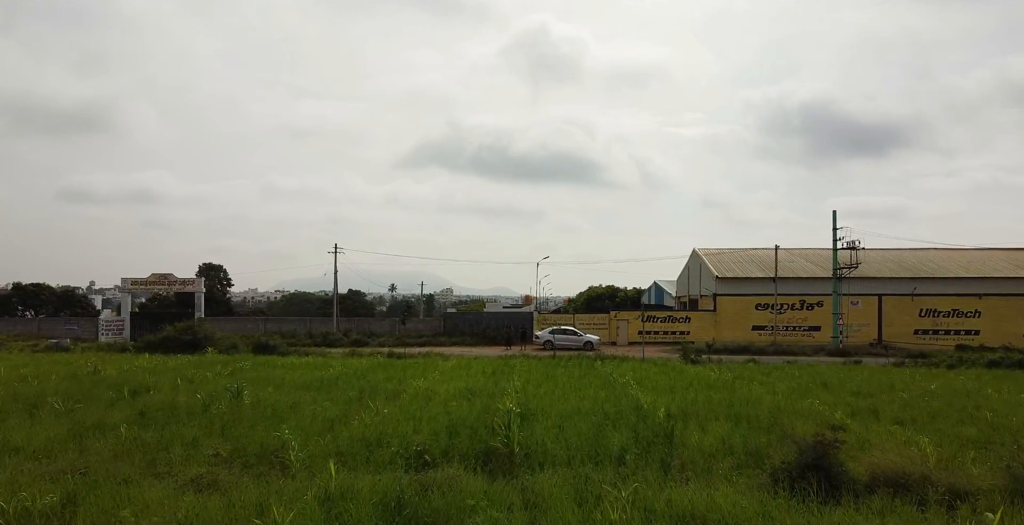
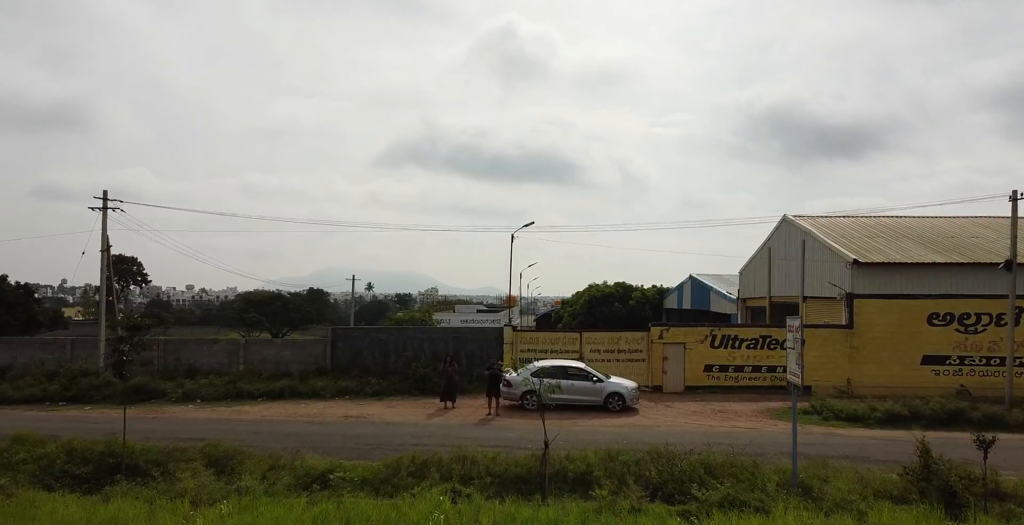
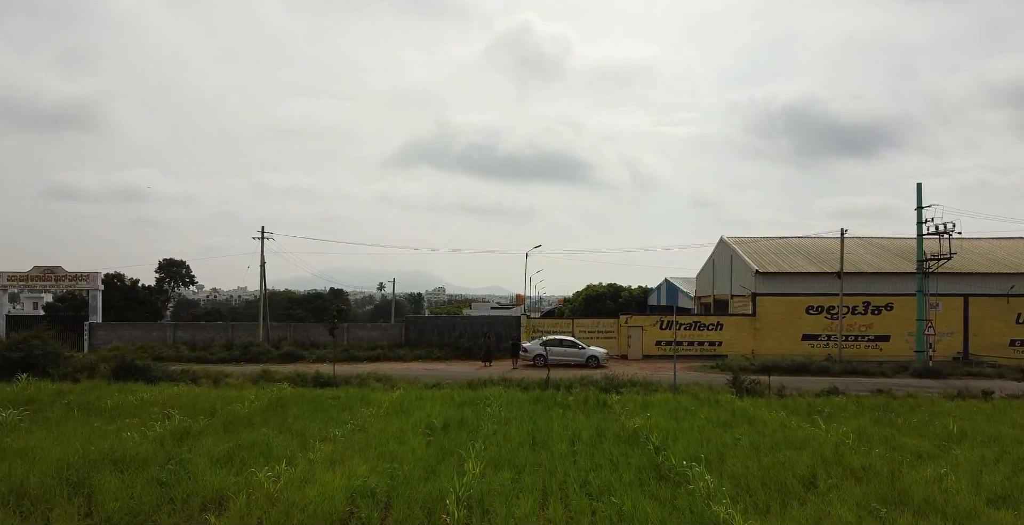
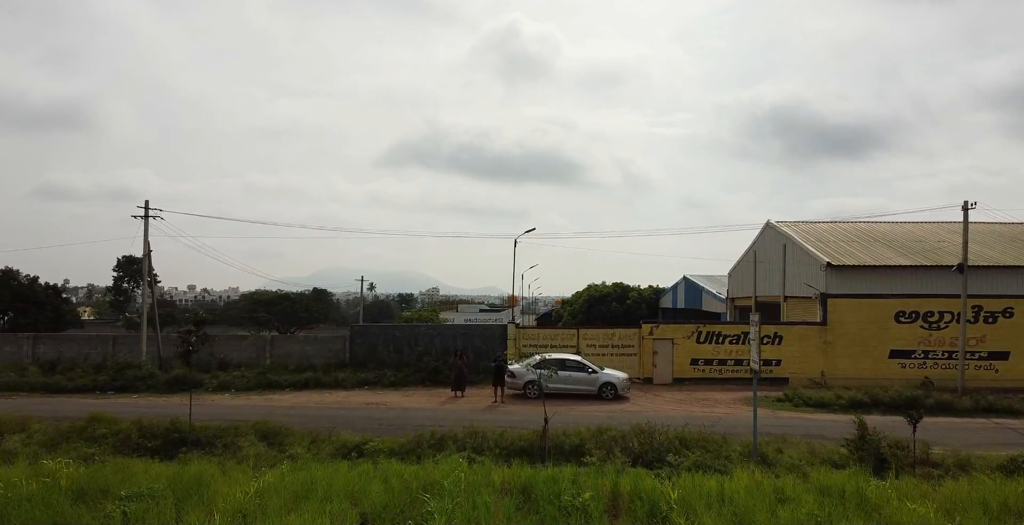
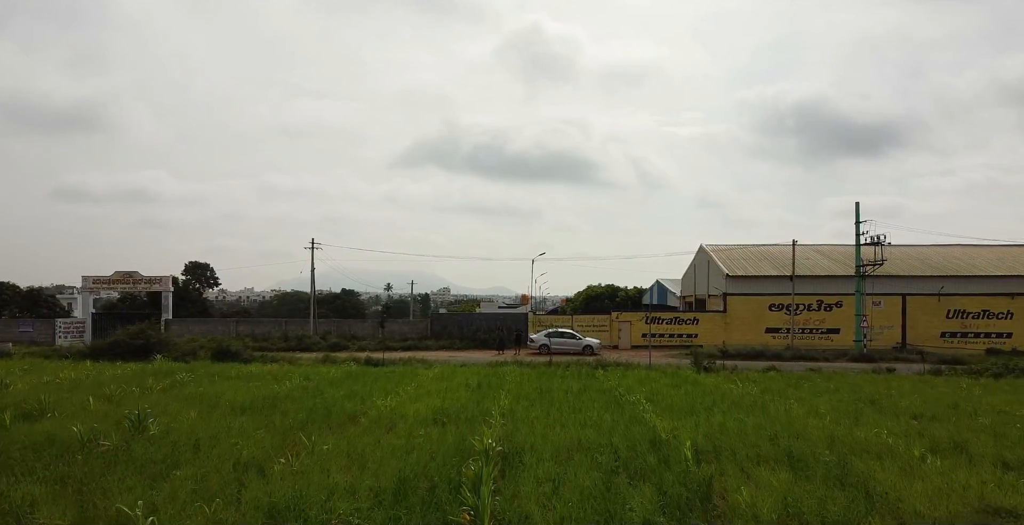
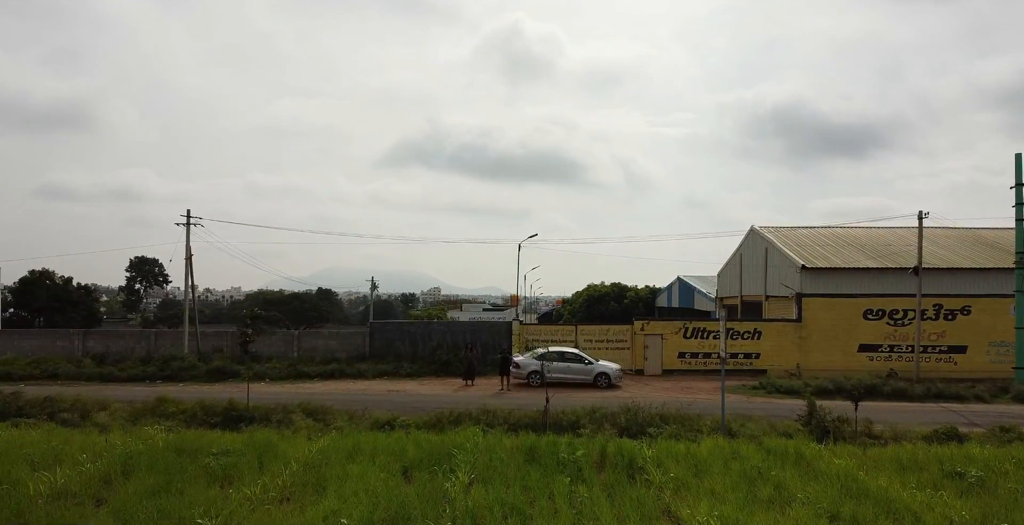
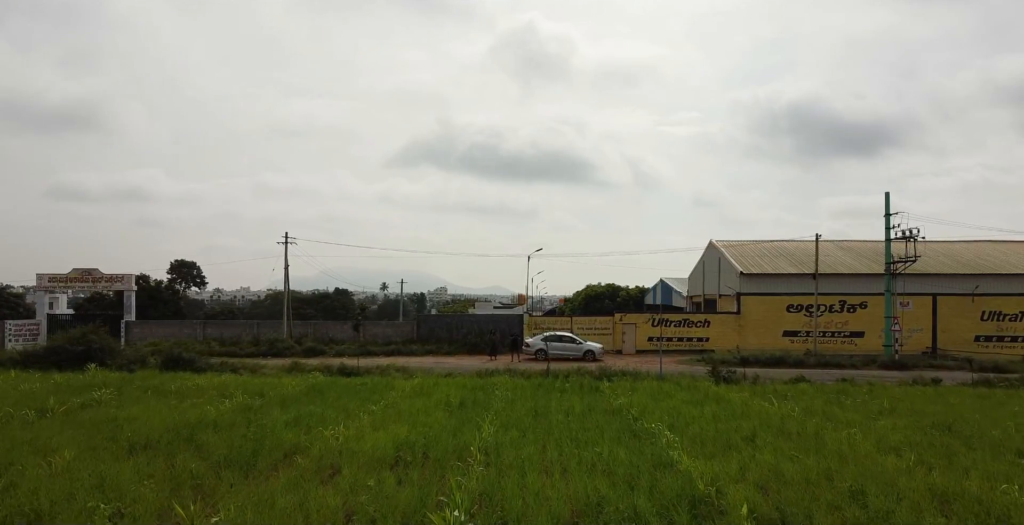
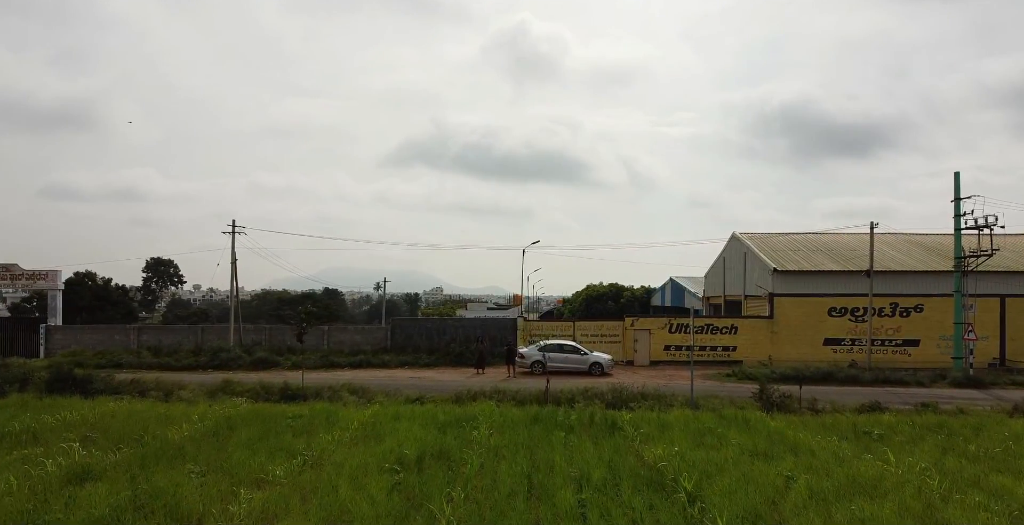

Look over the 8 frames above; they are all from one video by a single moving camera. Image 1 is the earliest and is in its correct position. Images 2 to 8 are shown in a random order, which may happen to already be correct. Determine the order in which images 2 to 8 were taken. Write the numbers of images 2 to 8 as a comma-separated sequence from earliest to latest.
5, 7, 3, 8, 6, 4, 2
